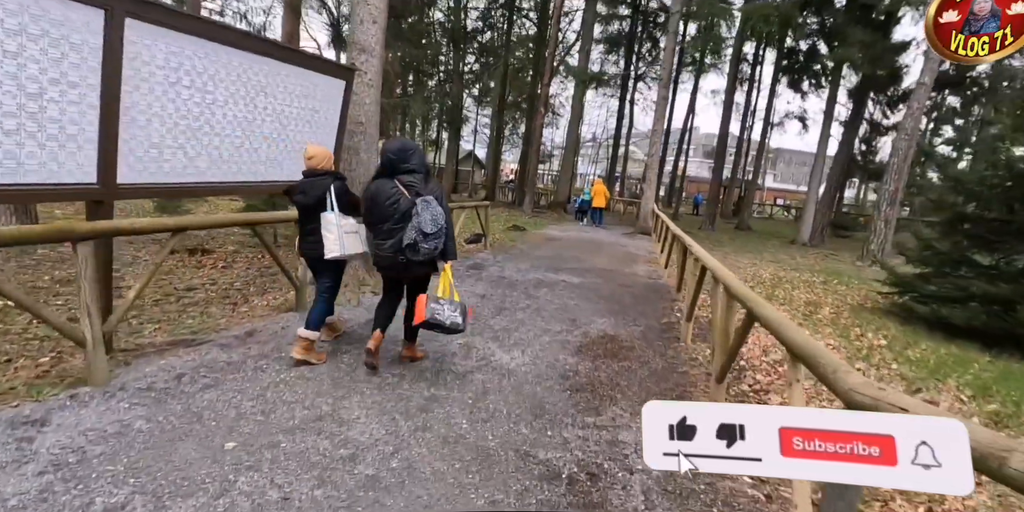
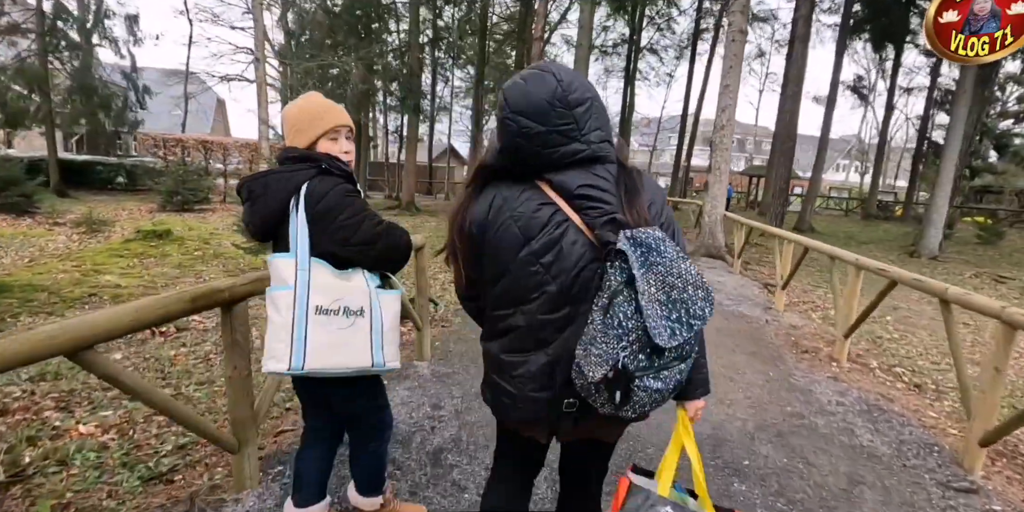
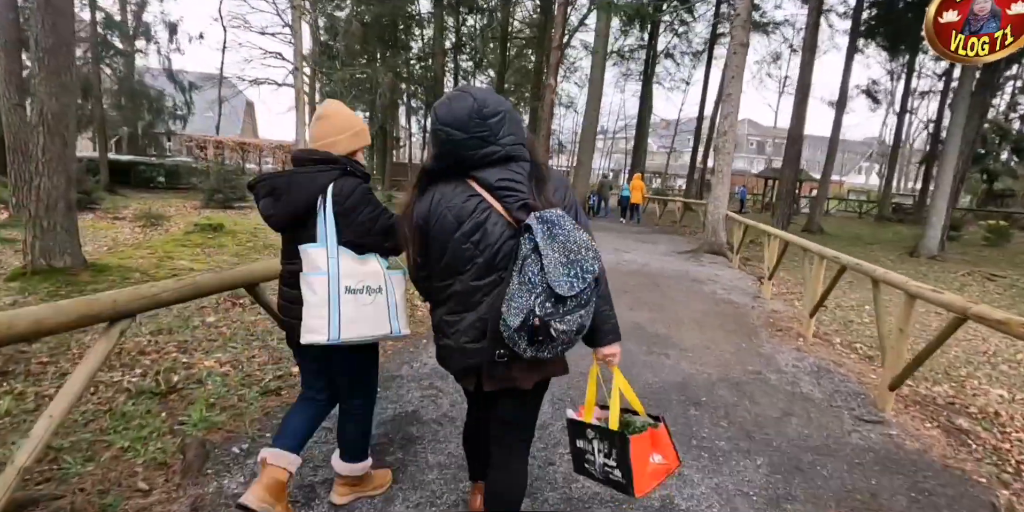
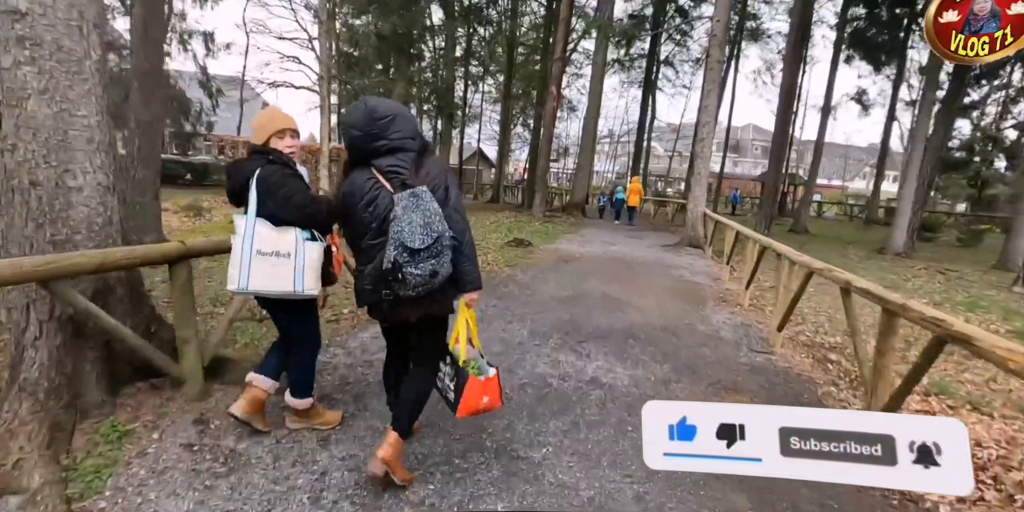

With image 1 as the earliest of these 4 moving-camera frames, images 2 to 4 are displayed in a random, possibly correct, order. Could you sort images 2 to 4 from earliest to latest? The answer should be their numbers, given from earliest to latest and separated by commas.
4, 3, 2
